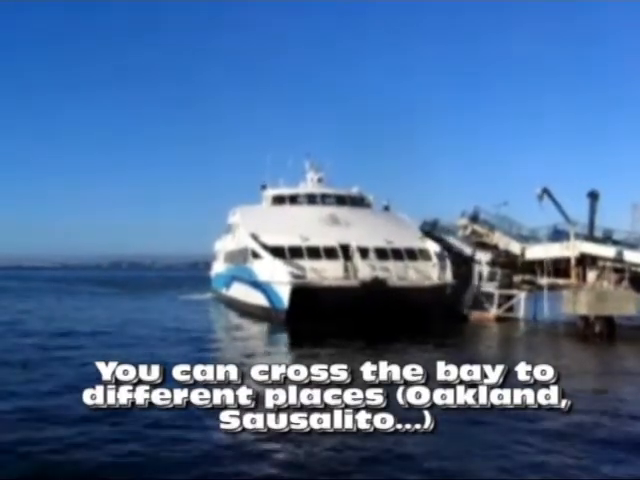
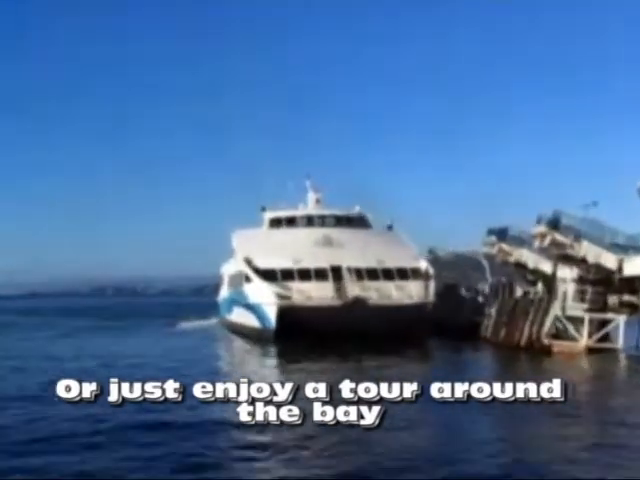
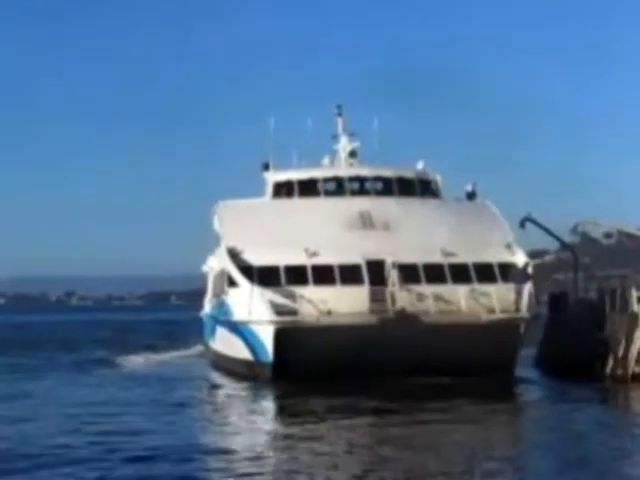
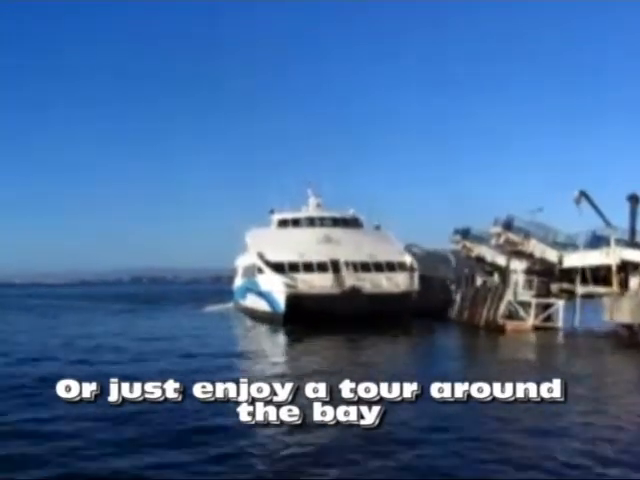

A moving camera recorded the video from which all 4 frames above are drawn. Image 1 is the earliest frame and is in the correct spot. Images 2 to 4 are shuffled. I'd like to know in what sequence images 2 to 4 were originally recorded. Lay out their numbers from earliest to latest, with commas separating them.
4, 2, 3
